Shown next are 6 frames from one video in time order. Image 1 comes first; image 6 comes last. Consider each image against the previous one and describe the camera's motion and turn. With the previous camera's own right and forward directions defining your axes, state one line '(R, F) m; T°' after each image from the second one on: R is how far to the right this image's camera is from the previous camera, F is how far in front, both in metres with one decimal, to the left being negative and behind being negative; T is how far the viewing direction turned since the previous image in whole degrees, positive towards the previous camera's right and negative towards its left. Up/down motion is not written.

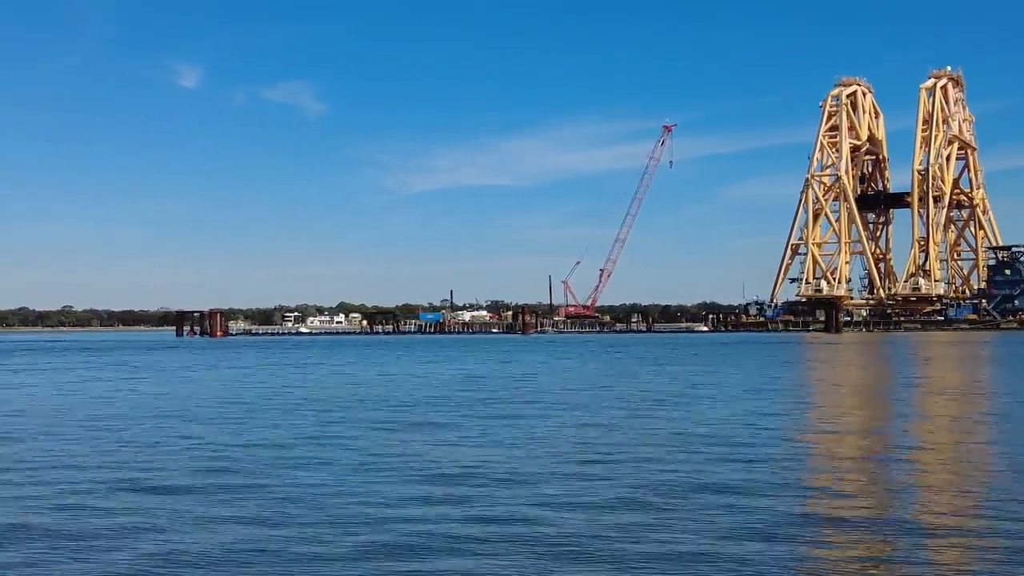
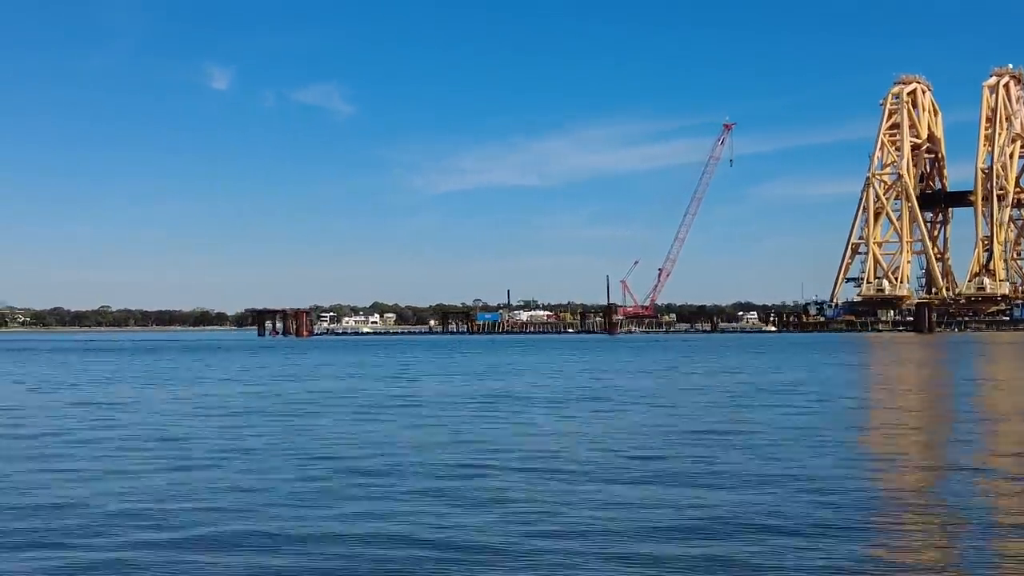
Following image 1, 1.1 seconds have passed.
(-3.0, -1.8) m; -3°
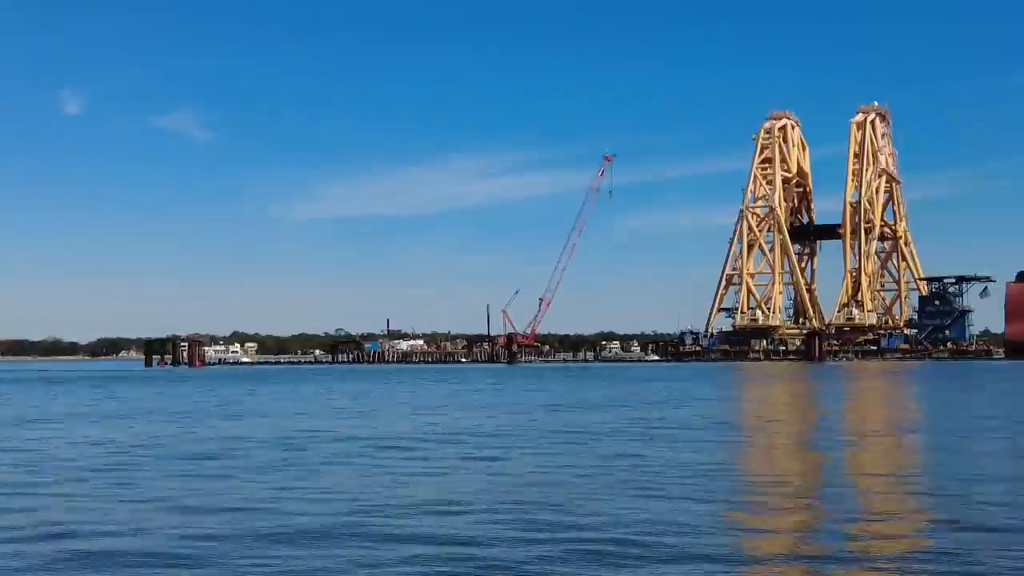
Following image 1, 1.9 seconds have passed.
(-2.0, +2.2) m; +6°
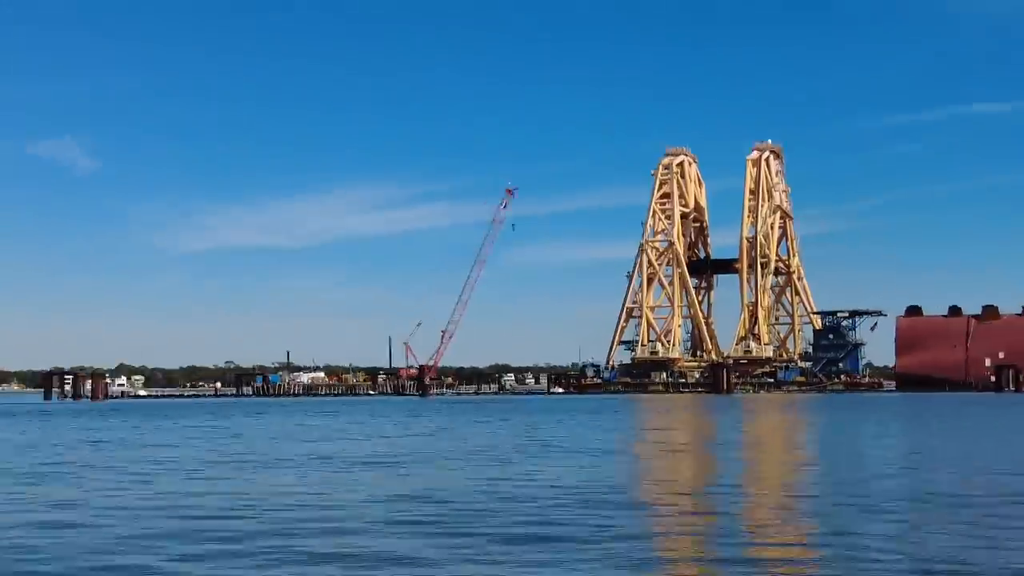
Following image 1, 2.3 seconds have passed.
(-0.7, -0.8) m; +5°
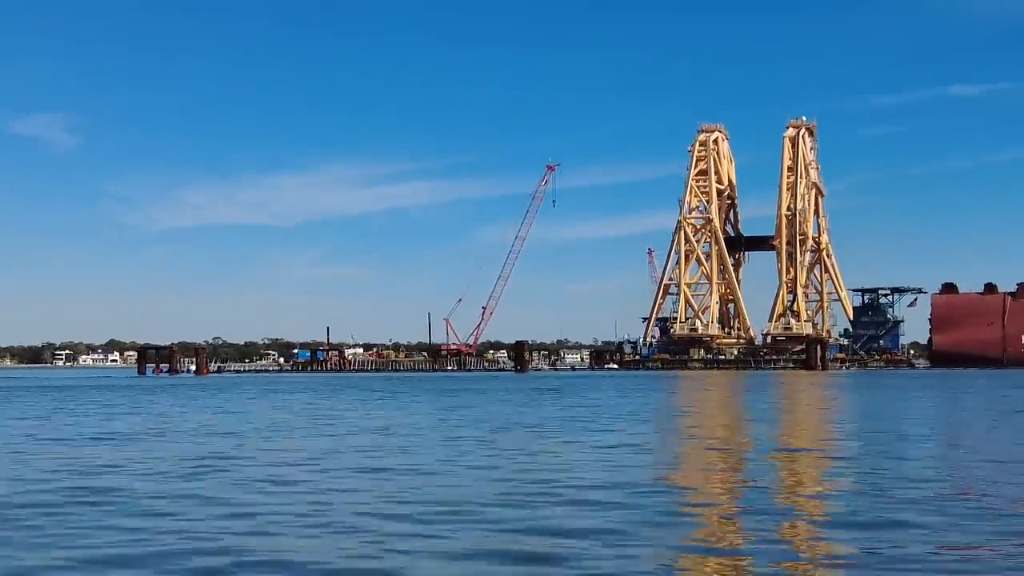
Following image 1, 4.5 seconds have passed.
(-0.7, -5.6) m; -2°
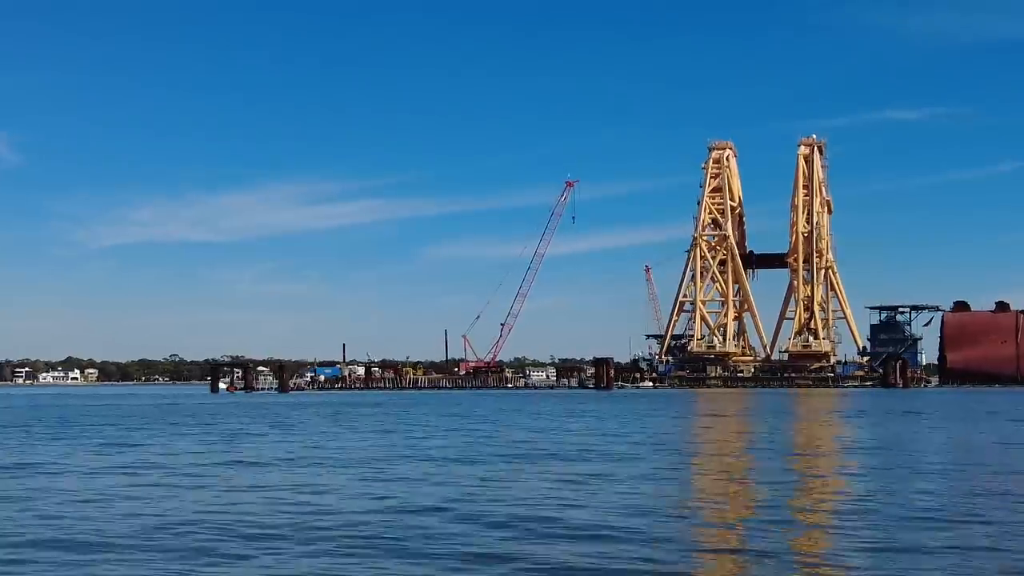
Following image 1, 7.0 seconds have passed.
(-0.4, -4.0) m; -1°
